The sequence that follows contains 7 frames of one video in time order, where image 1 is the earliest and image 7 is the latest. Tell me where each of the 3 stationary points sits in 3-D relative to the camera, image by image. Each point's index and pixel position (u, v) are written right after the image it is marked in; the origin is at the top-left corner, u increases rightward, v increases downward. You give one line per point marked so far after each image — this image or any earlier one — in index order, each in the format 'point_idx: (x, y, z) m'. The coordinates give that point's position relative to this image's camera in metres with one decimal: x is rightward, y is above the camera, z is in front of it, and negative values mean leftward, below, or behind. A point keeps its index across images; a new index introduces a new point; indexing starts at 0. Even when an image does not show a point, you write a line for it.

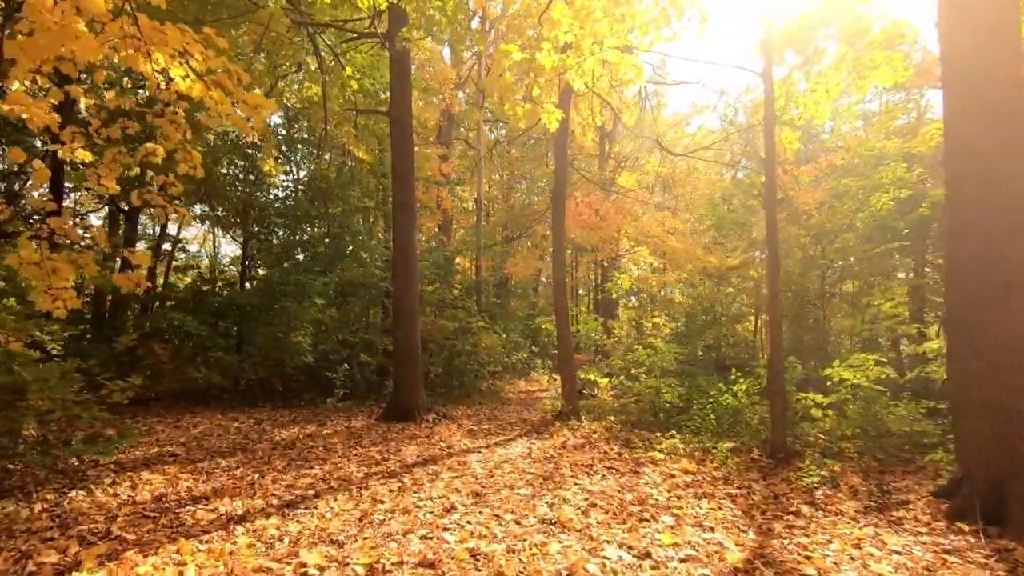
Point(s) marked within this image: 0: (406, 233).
0: (-1.7, +0.9, +8.9) m
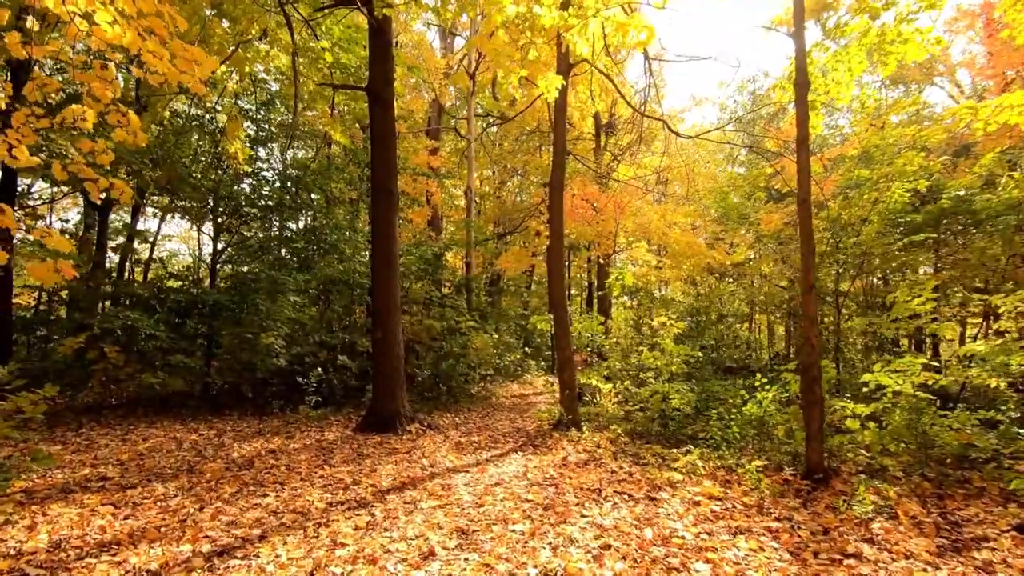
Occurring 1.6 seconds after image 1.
0: (-1.8, +0.9, +8.0) m
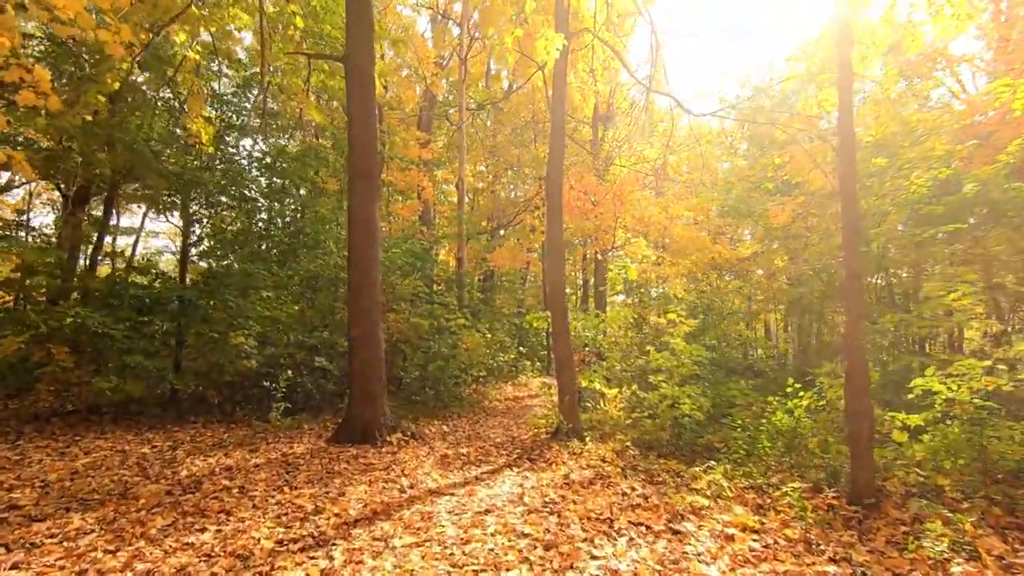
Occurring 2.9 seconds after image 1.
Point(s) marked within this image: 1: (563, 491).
0: (-1.9, +1.0, +7.2) m
1: (+0.4, -1.7, +4.7) m
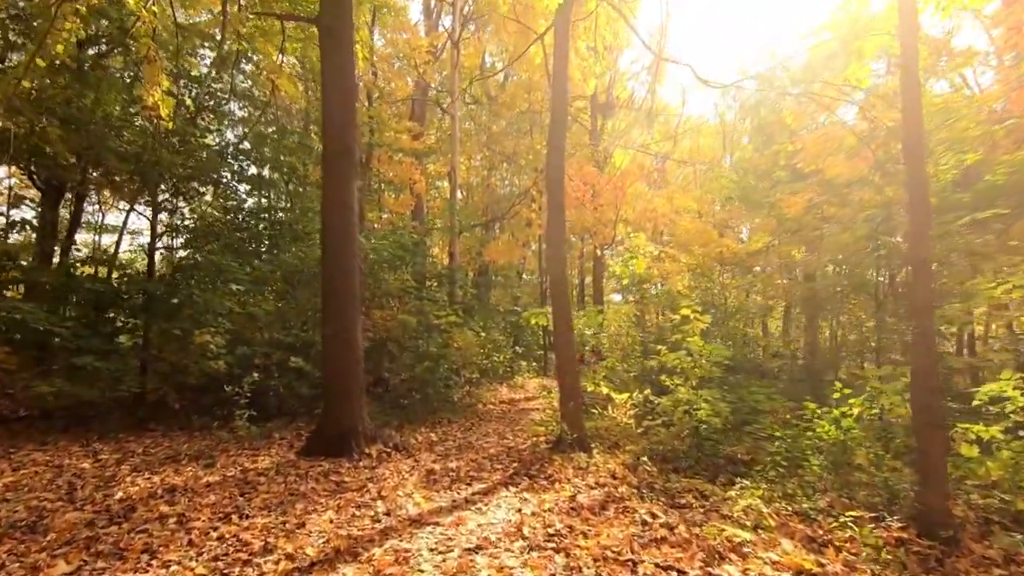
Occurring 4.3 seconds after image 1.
0: (-1.9, +1.1, +6.4) m
1: (+0.4, -1.6, +3.9) m
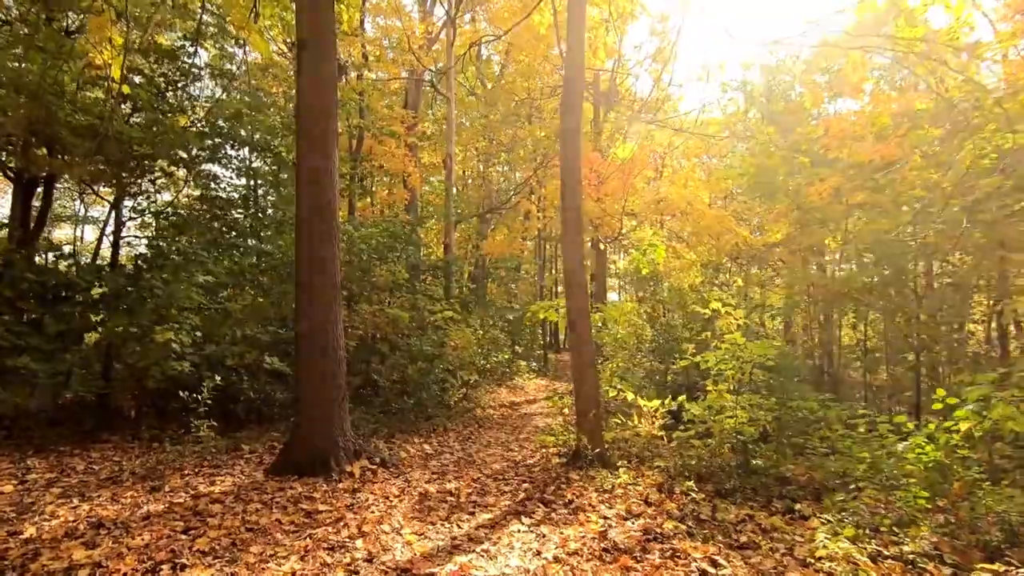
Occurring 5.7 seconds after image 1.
0: (-1.8, +1.2, +5.4) m
1: (+0.5, -1.5, +3.0) m
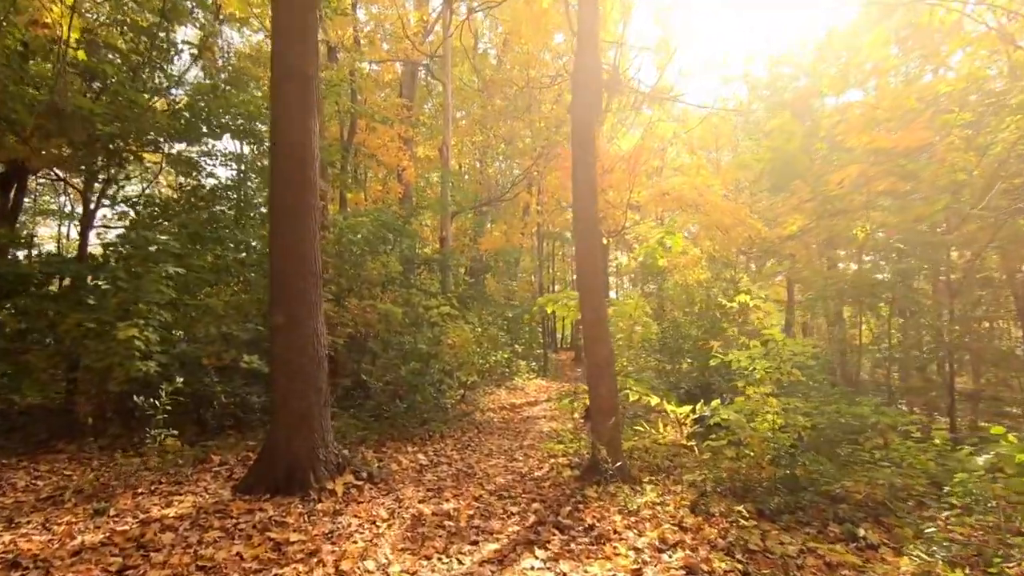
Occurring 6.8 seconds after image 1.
0: (-1.8, +1.3, +4.7) m
1: (+0.6, -1.4, +2.4) m
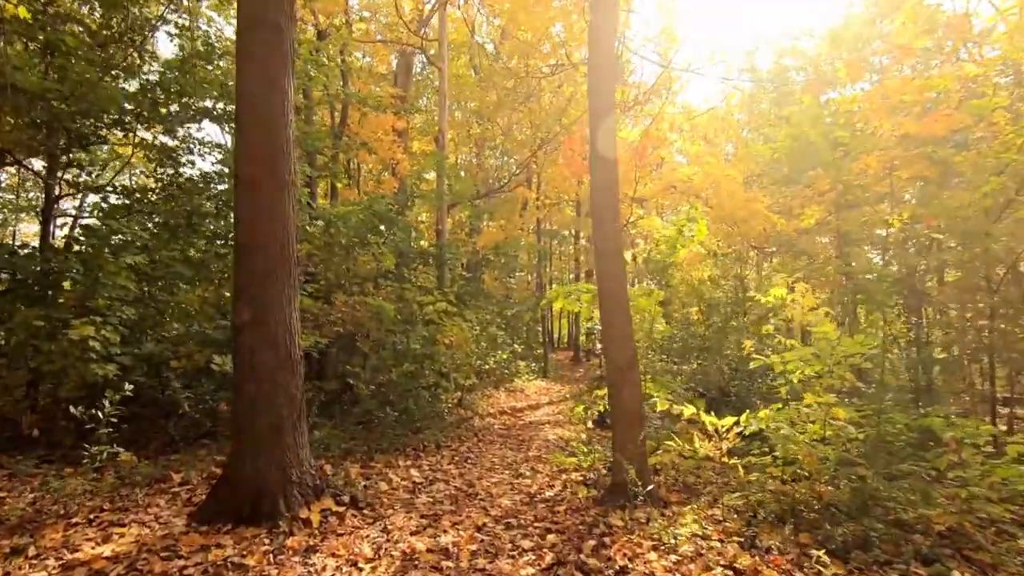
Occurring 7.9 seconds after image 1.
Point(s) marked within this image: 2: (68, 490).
0: (-1.7, +1.4, +4.0) m
1: (+0.6, -1.3, +1.7) m
2: (-3.2, -1.4, +4.1) m
